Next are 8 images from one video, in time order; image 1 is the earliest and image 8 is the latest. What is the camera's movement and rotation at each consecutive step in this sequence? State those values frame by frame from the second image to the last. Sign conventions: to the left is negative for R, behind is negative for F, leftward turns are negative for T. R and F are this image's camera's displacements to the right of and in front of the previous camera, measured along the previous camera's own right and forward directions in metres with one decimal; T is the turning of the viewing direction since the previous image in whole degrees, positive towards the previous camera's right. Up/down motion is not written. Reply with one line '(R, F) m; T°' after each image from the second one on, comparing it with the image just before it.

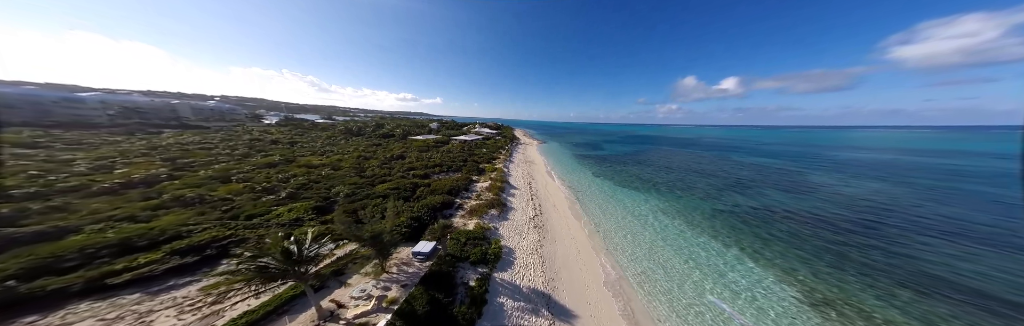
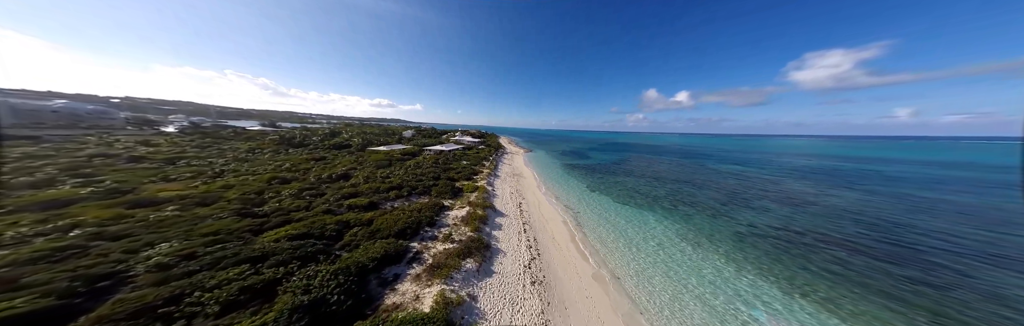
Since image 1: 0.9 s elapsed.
(-0.1, +4.6) m; +6°
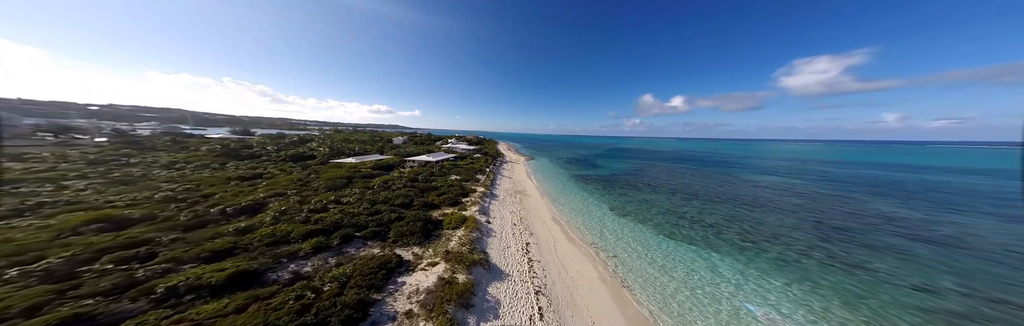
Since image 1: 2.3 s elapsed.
(-0.2, +6.3) m; 0°
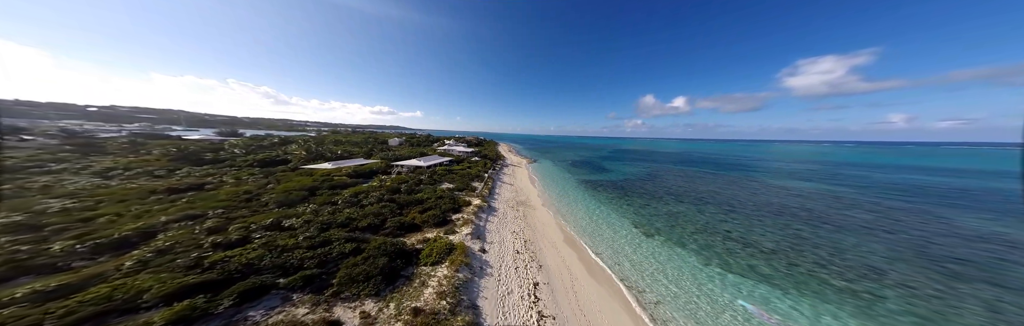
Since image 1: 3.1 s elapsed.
(0.0, +3.8) m; -1°
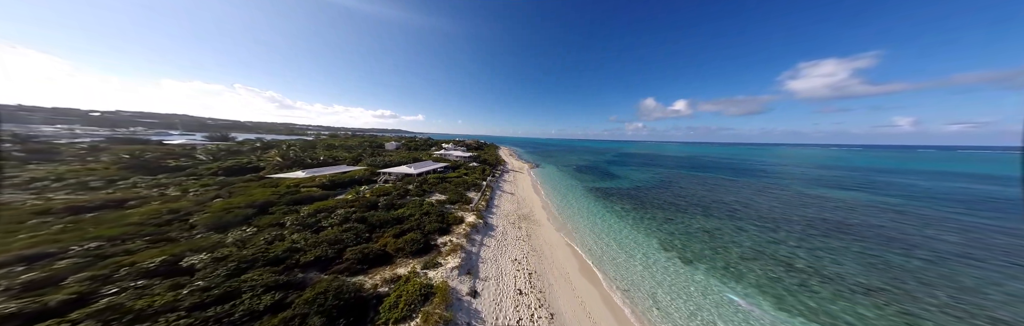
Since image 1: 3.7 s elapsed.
(+0.1, +3.1) m; -1°
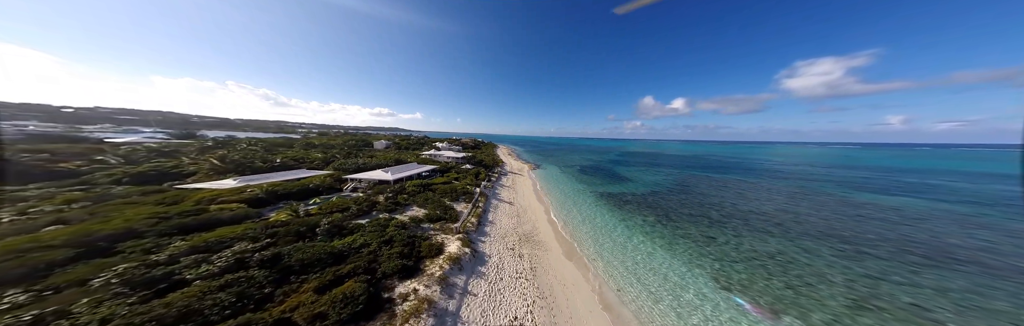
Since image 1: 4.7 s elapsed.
(+0.1, +4.5) m; 0°
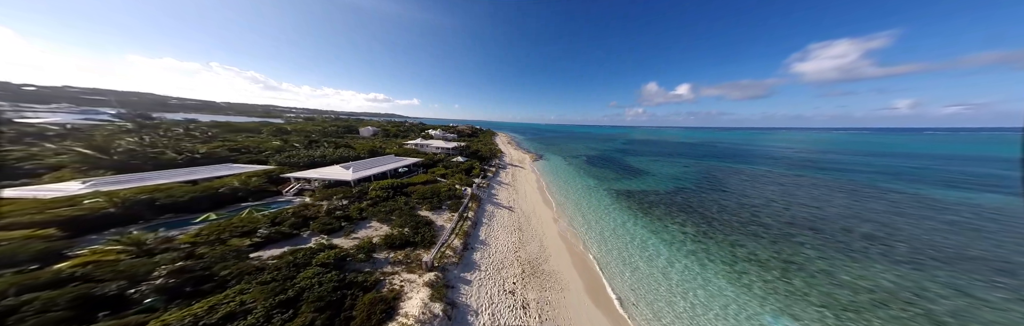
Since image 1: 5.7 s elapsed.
(0.0, +5.0) m; 0°
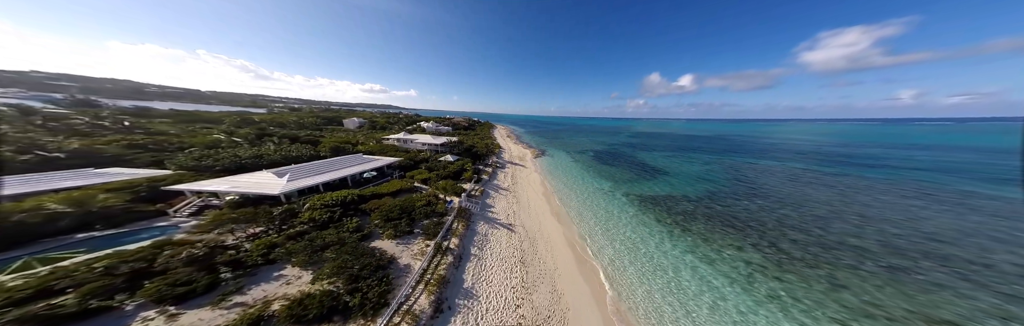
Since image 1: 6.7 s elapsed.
(-0.1, +4.3) m; 0°
